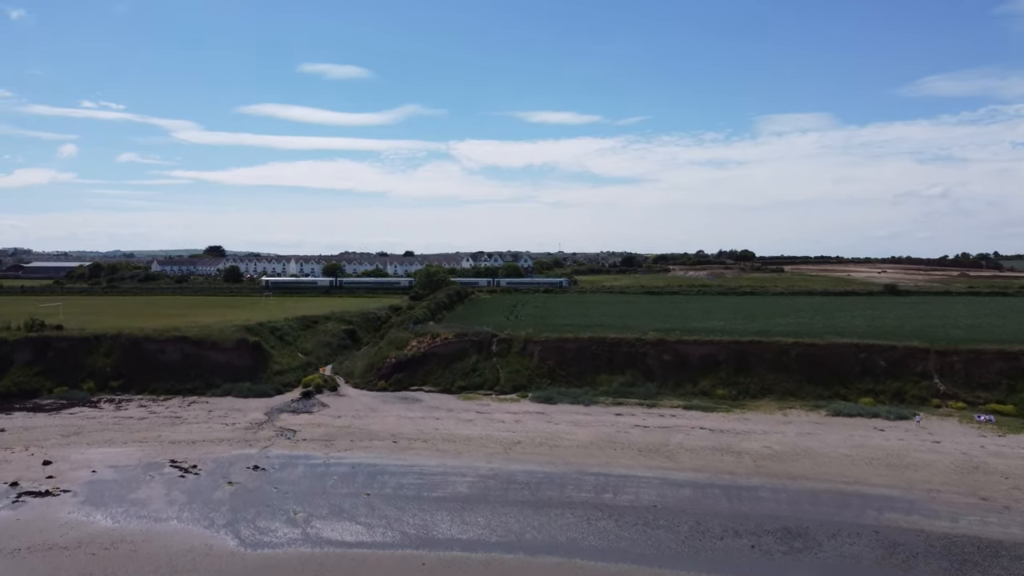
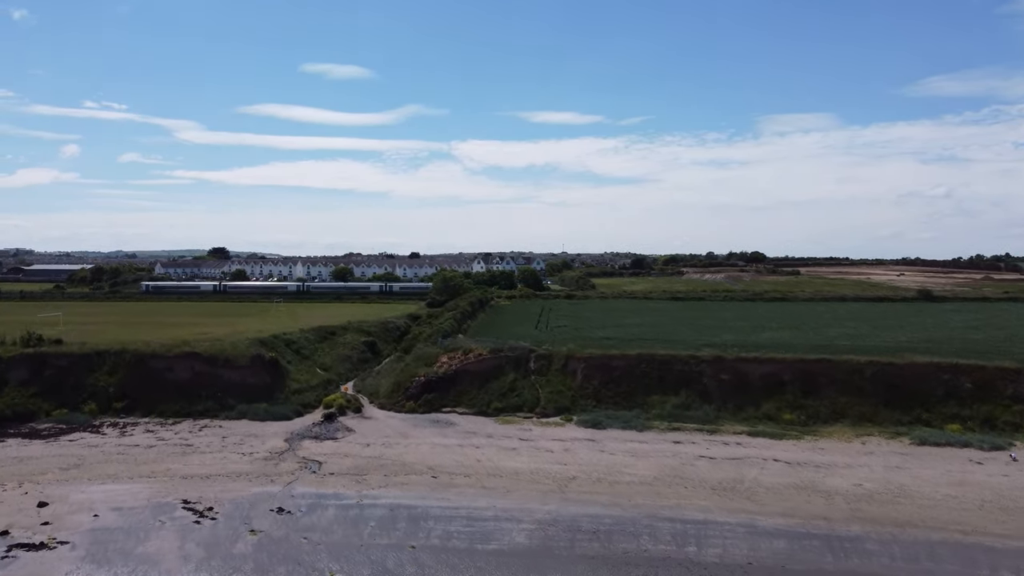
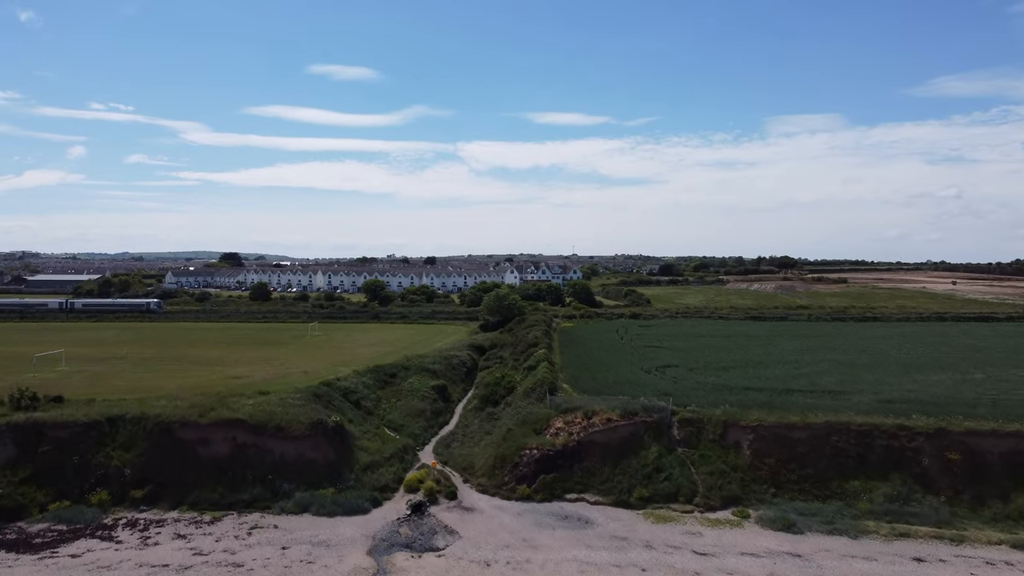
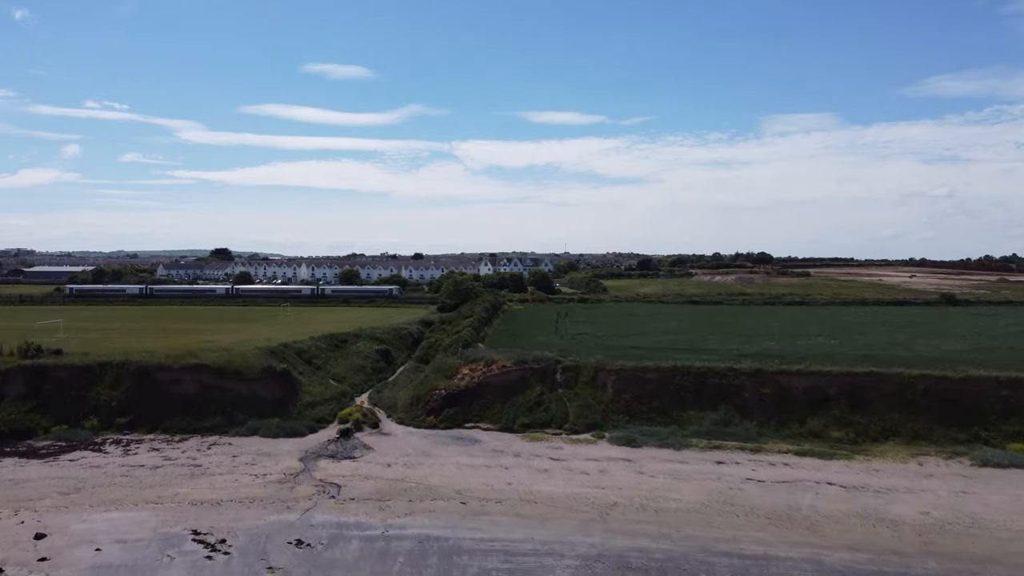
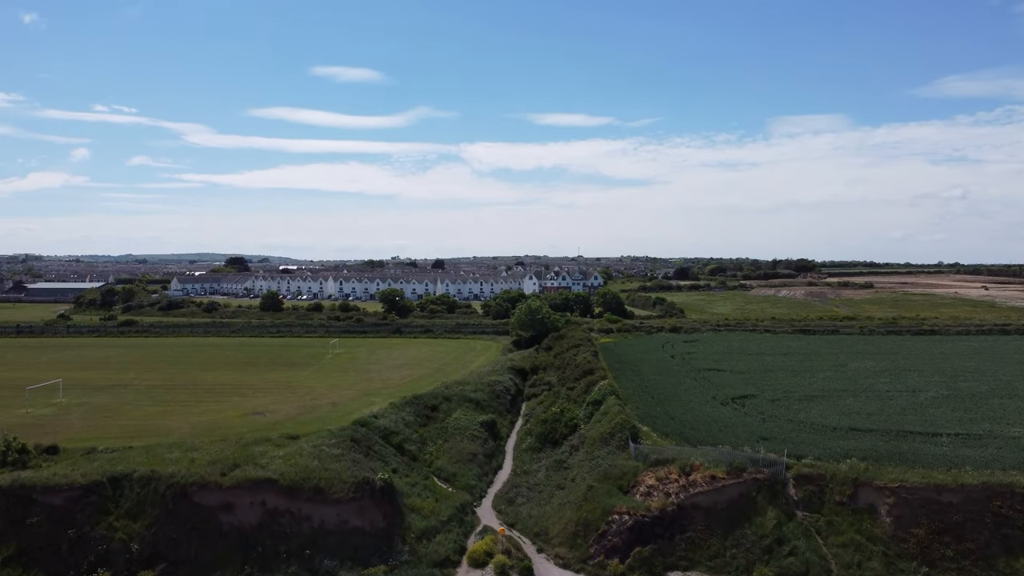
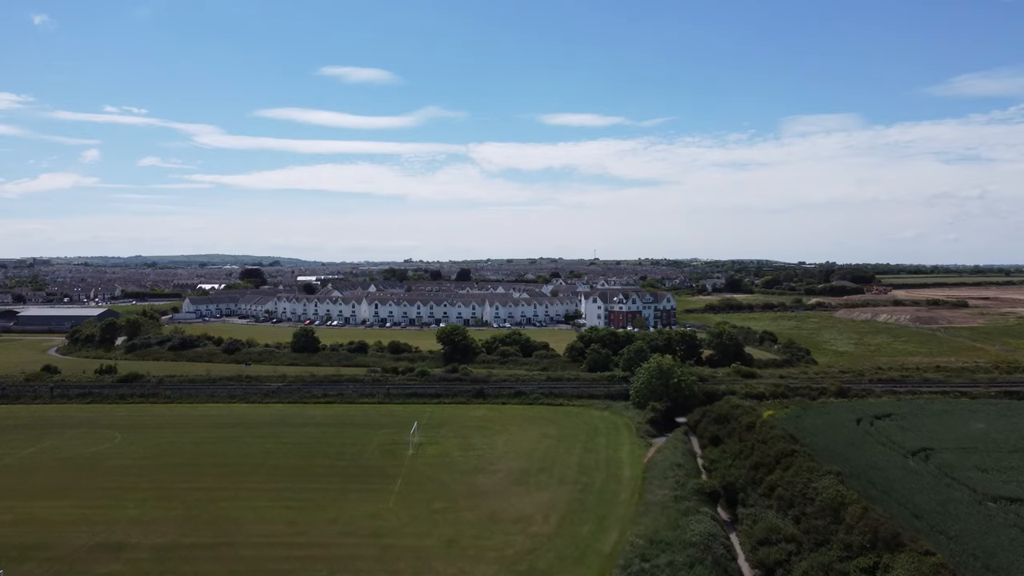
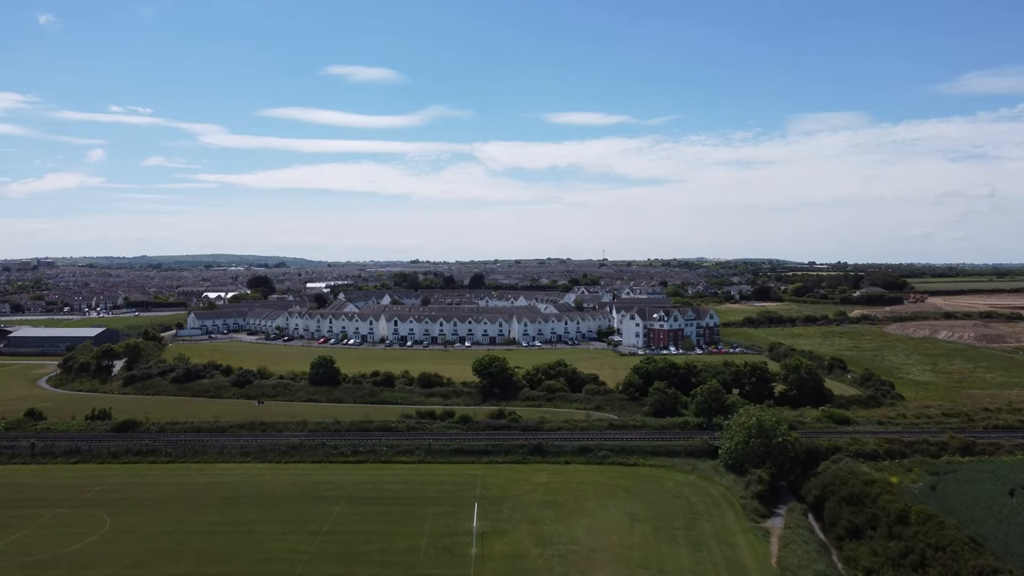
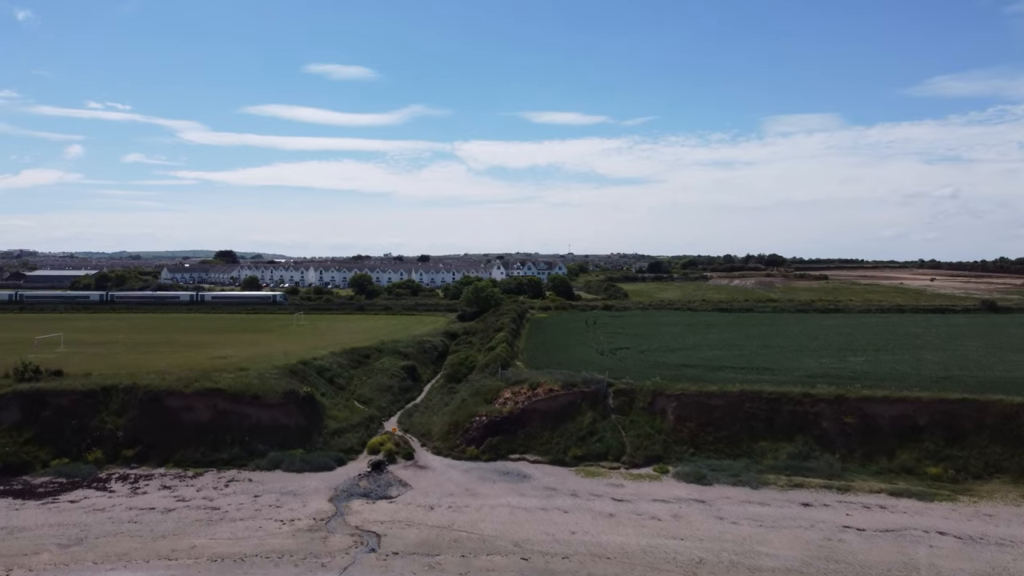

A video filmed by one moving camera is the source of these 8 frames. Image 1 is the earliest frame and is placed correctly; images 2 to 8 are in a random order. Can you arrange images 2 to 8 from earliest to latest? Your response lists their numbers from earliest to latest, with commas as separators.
2, 4, 8, 3, 5, 6, 7
